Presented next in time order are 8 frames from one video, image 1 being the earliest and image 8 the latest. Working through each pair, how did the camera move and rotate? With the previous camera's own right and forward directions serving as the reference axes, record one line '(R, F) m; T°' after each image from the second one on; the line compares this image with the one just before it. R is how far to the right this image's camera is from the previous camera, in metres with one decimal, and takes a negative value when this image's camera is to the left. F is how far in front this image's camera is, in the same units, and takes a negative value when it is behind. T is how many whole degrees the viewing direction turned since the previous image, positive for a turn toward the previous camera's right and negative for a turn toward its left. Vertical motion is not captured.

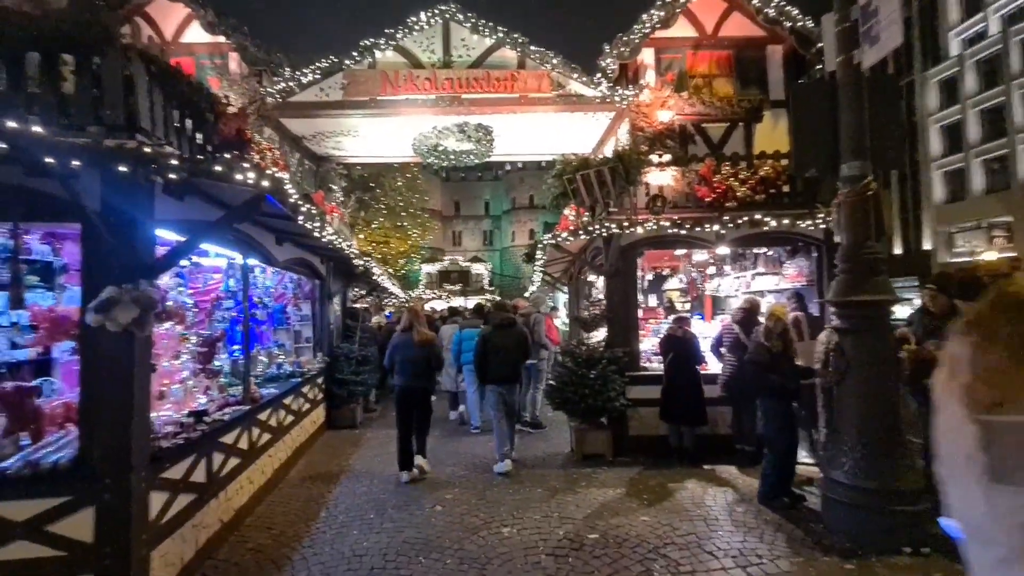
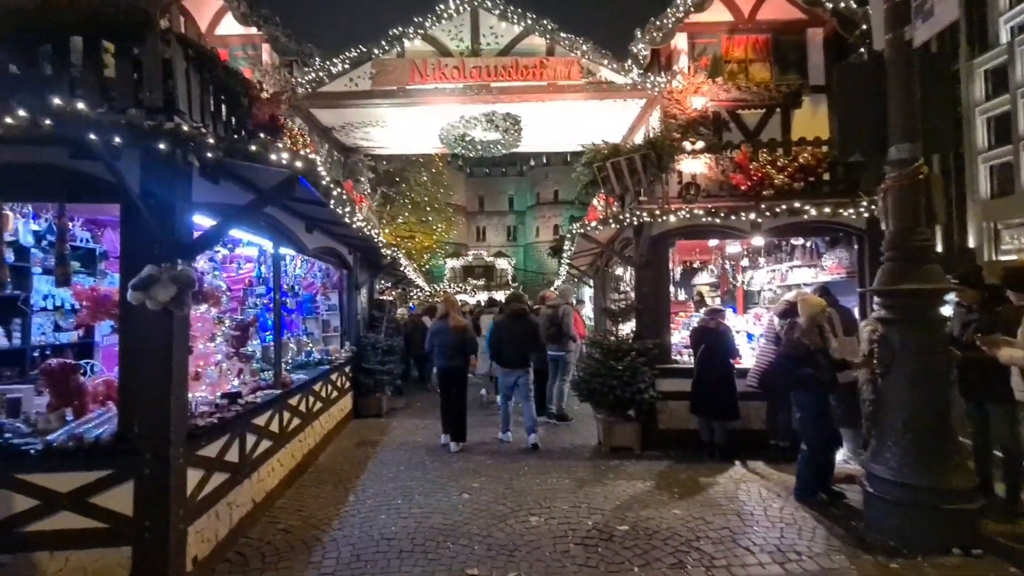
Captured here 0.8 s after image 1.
(-0.1, +0.1) m; -3°
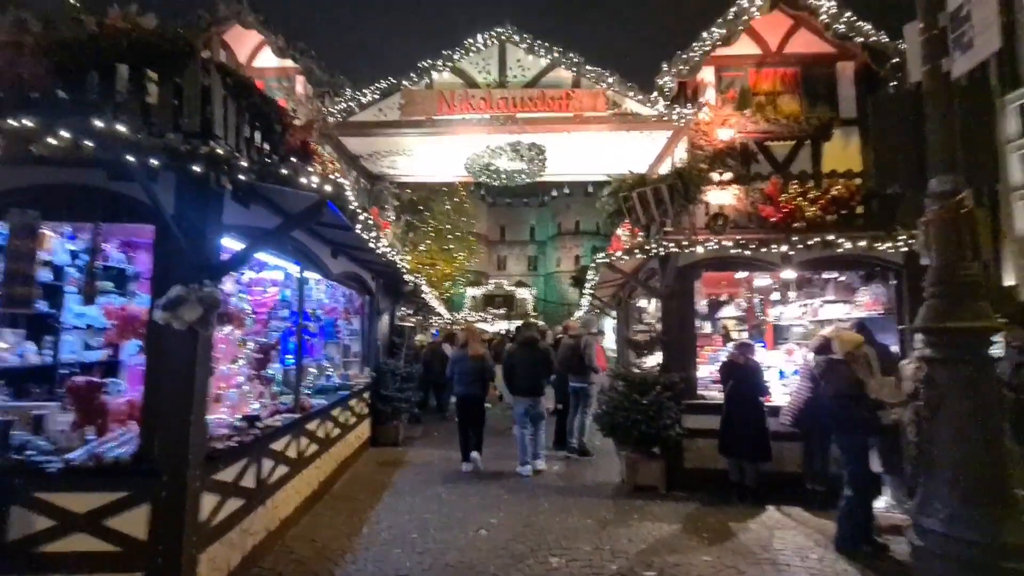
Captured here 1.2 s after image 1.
(0.0, +0.1) m; -2°
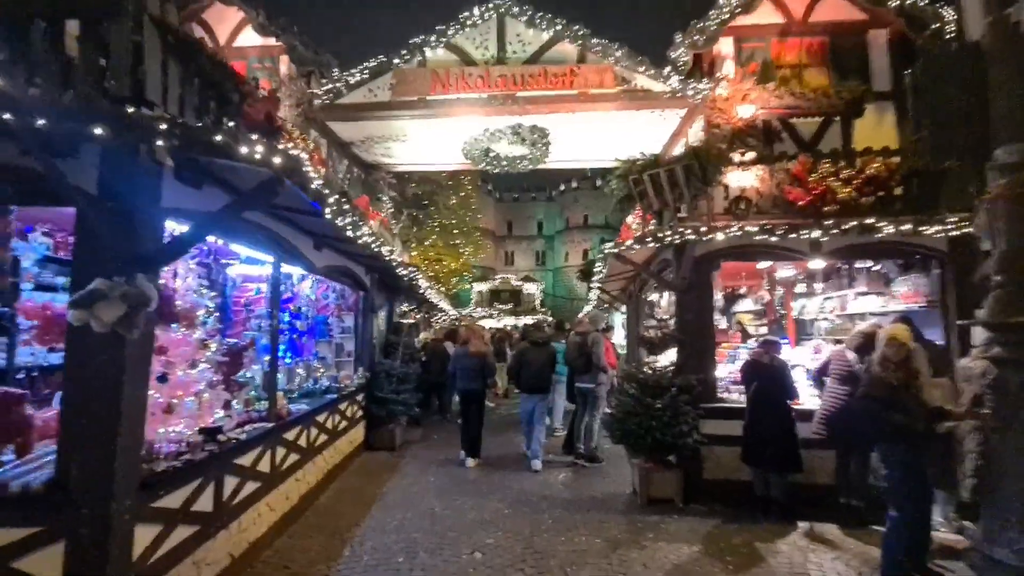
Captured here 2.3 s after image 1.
(+0.1, +0.6) m; -1°
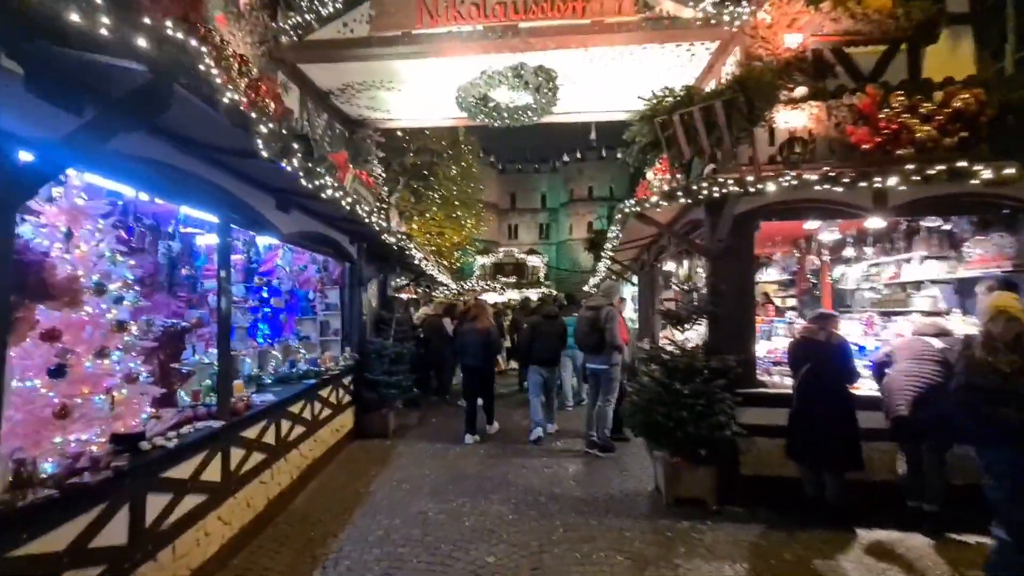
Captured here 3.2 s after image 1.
(0.0, +1.0) m; 0°
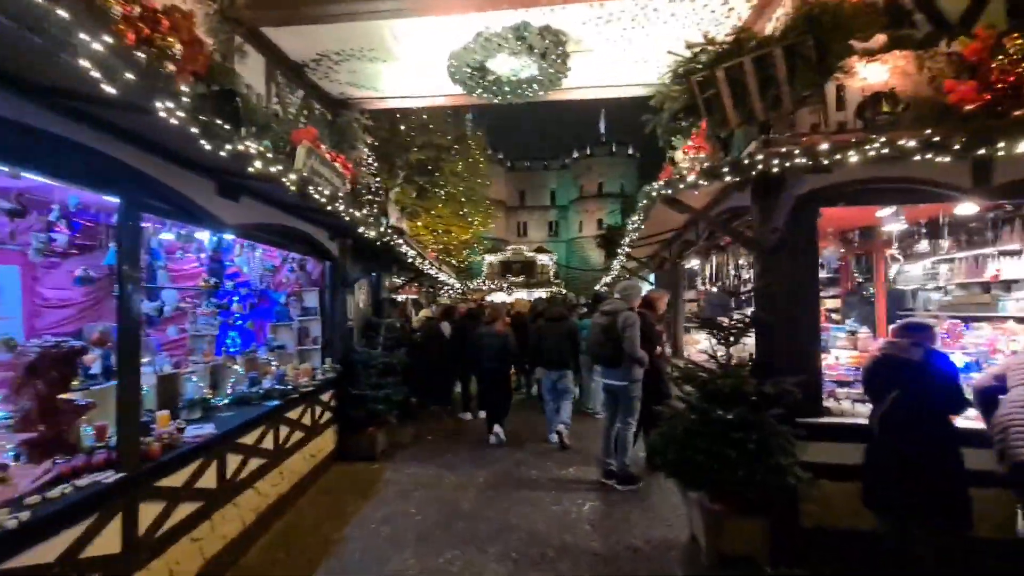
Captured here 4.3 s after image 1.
(+0.1, +1.1) m; -1°
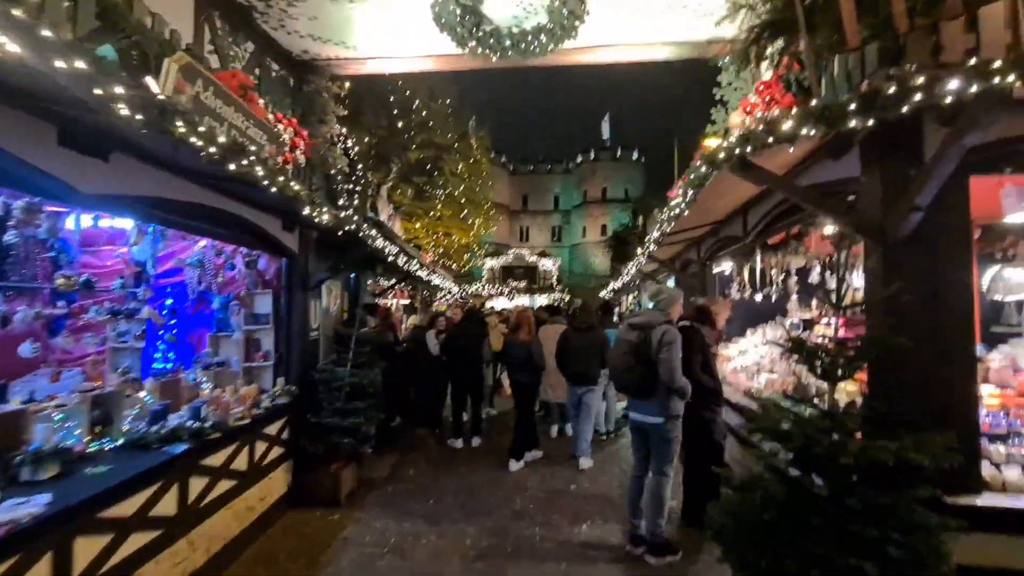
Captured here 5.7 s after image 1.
(0.0, +1.5) m; 0°
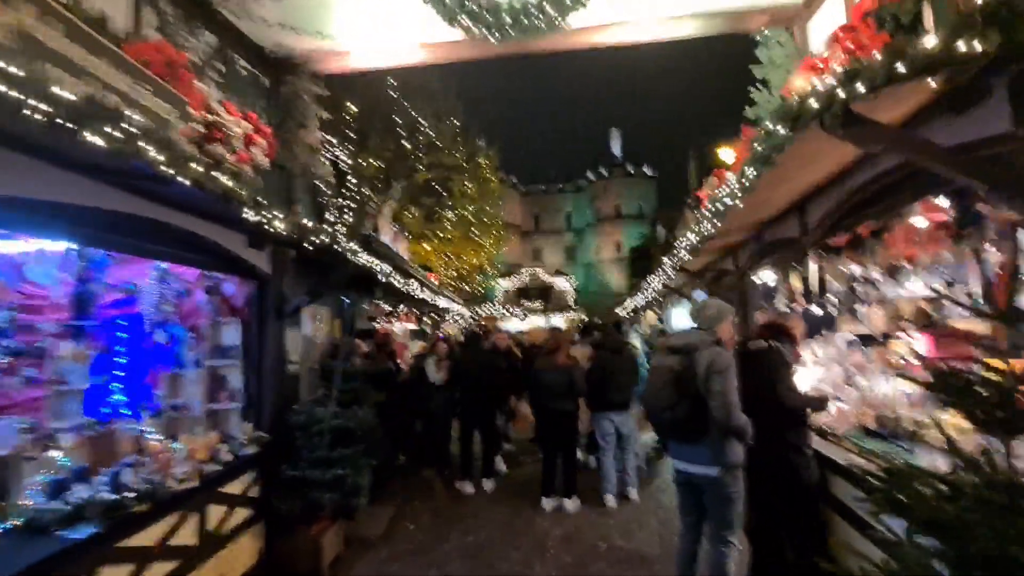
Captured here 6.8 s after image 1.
(+0.1, +1.0) m; -2°
